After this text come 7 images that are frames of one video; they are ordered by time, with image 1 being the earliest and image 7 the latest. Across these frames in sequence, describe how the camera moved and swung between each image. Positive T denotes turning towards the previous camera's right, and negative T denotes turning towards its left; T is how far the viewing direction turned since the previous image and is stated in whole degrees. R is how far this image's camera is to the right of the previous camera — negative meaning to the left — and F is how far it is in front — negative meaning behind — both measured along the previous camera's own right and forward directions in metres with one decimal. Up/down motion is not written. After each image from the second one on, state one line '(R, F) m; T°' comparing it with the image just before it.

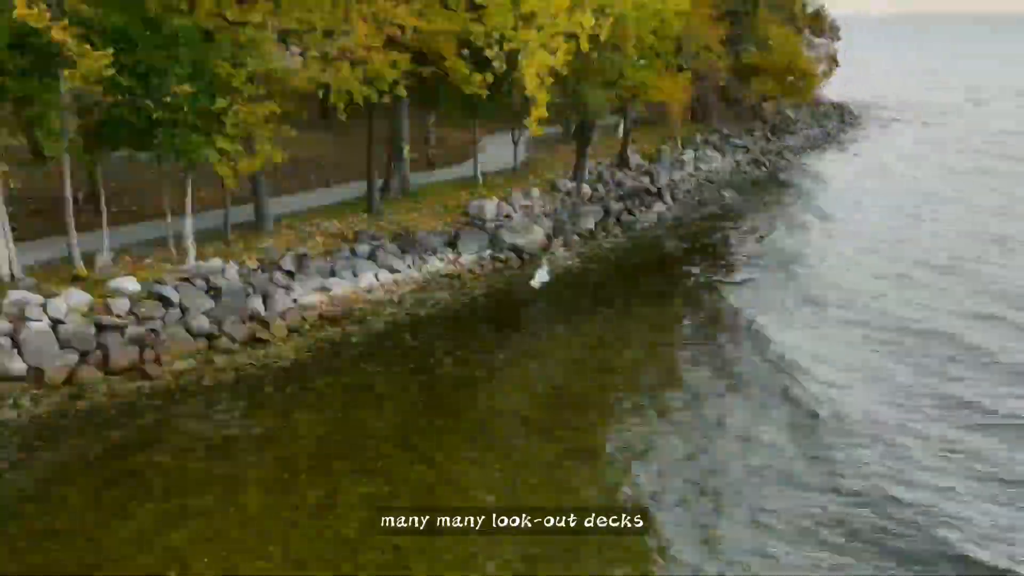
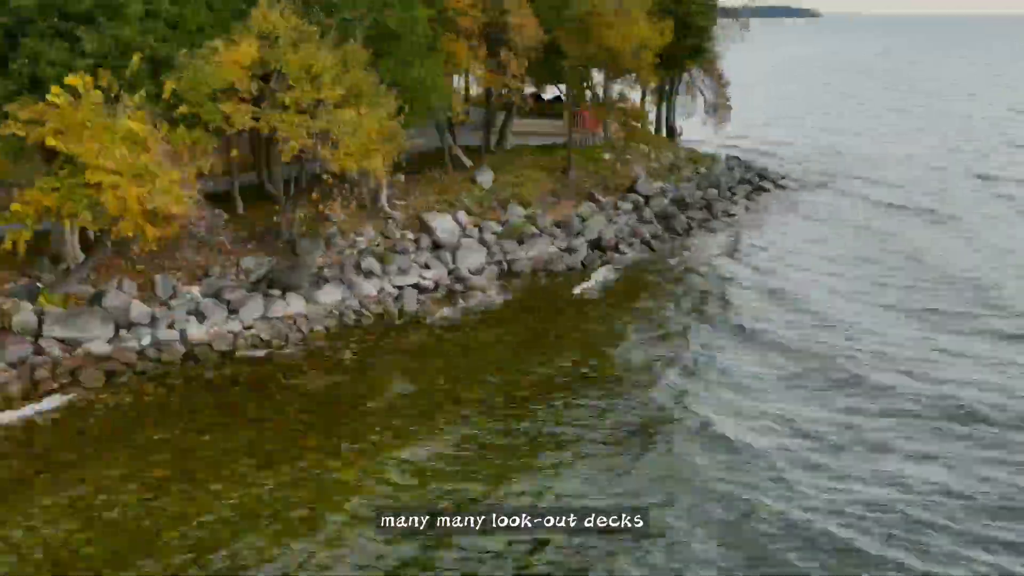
(-8.5, -9.8) m; +12°
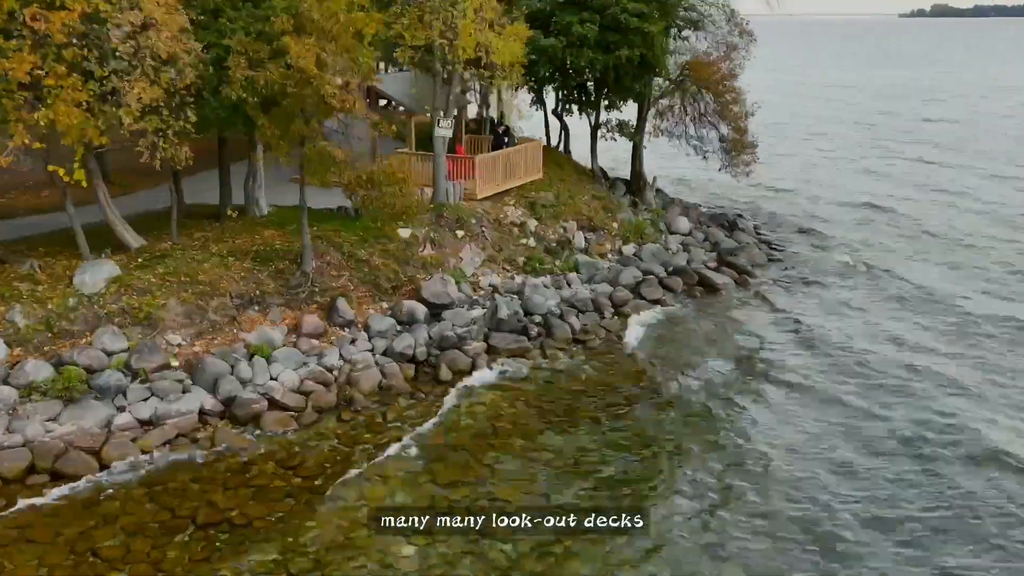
(+12.7, +16.4) m; -11°
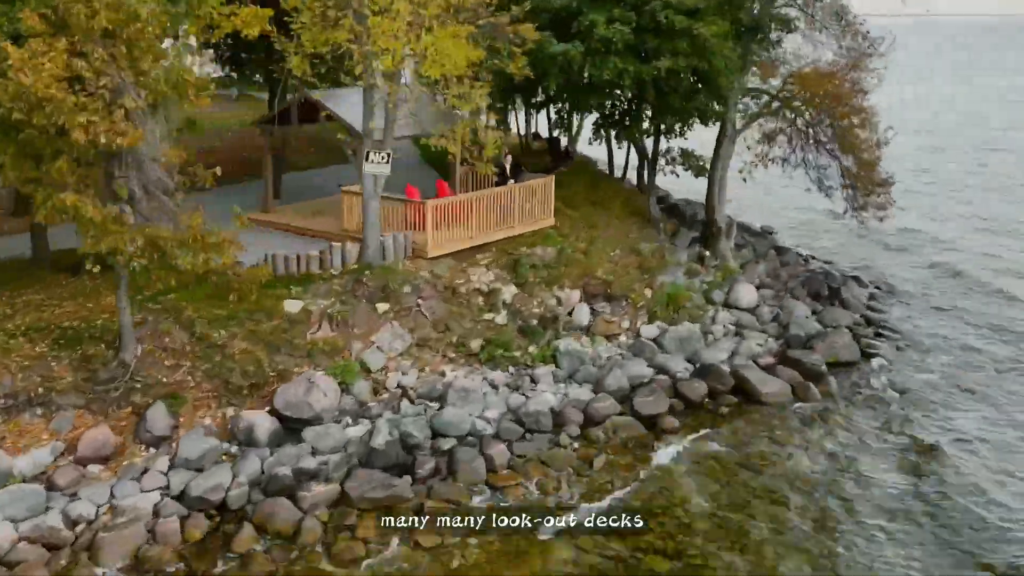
(+5.4, +8.5) m; -12°
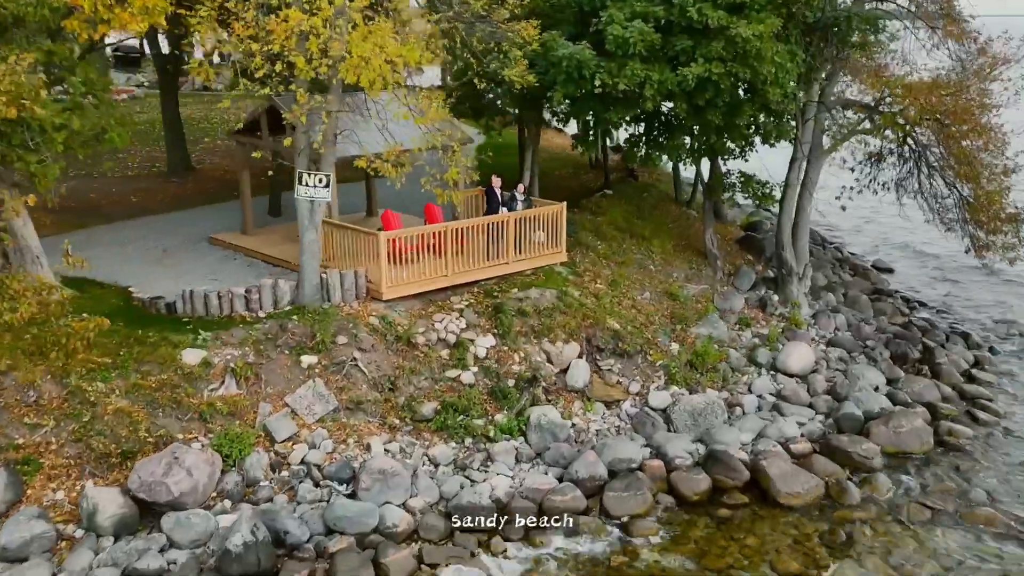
(+3.6, +4.3) m; -9°
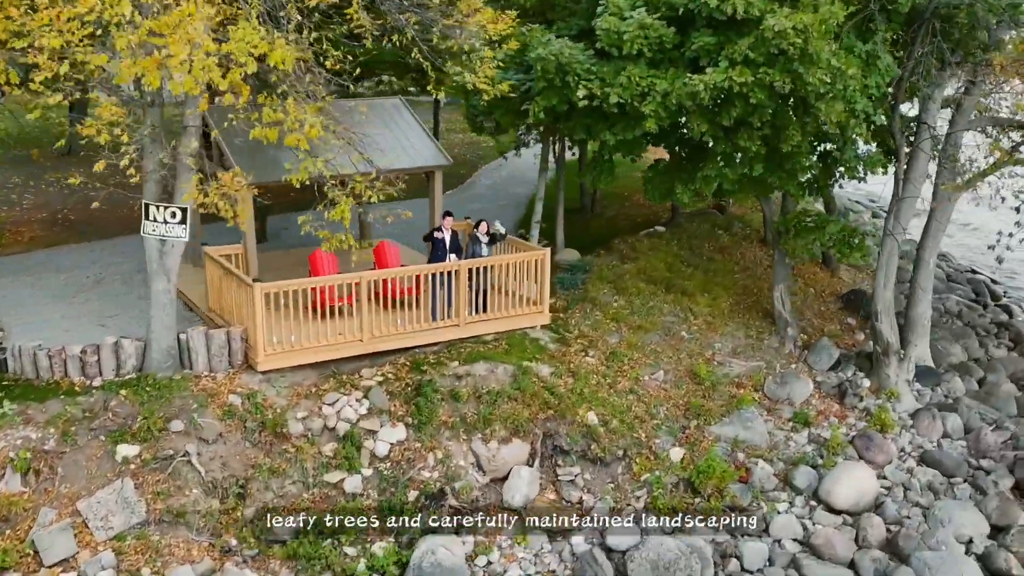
(+4.2, +5.5) m; -12°
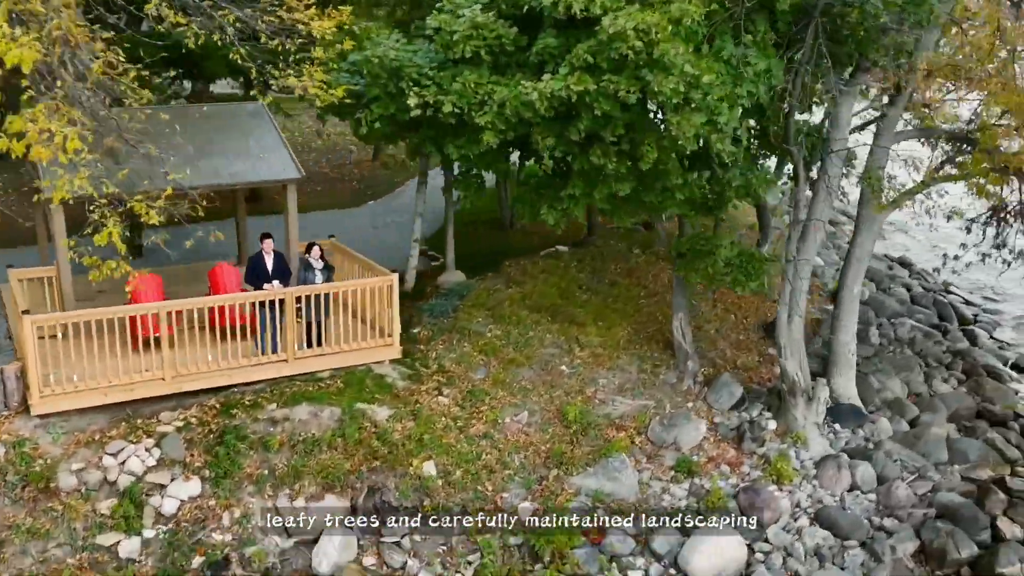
(+2.9, +1.9) m; -1°
